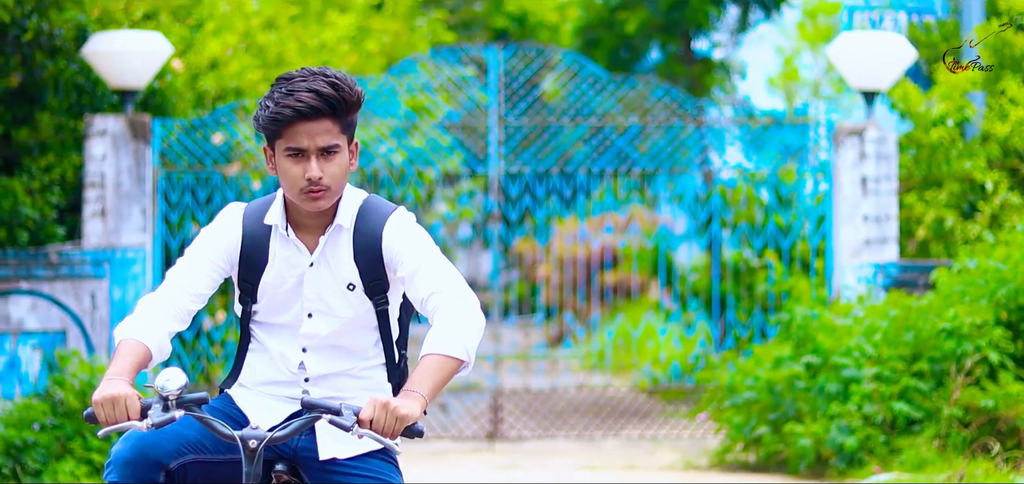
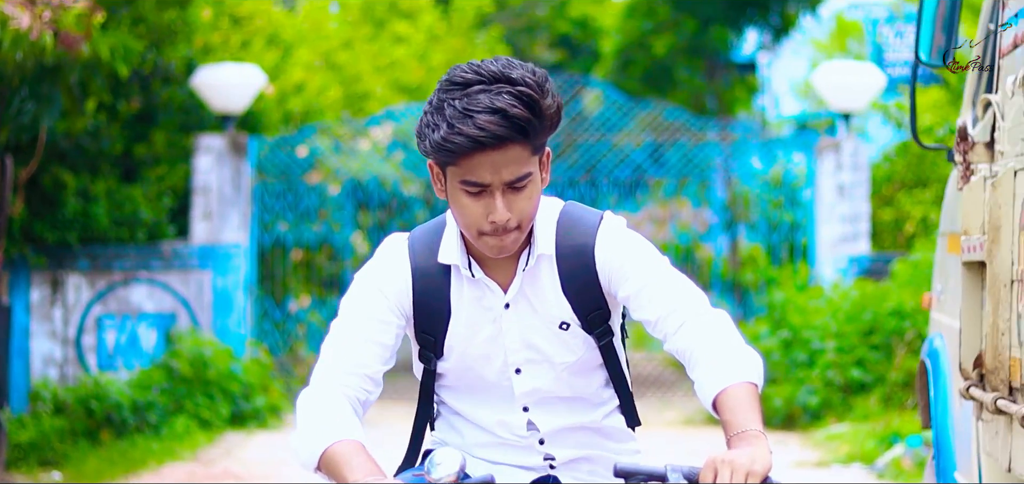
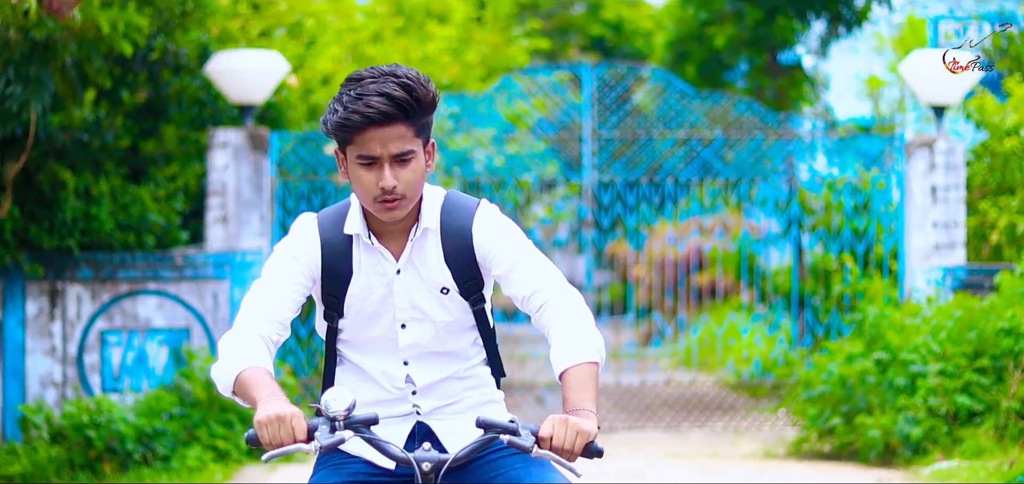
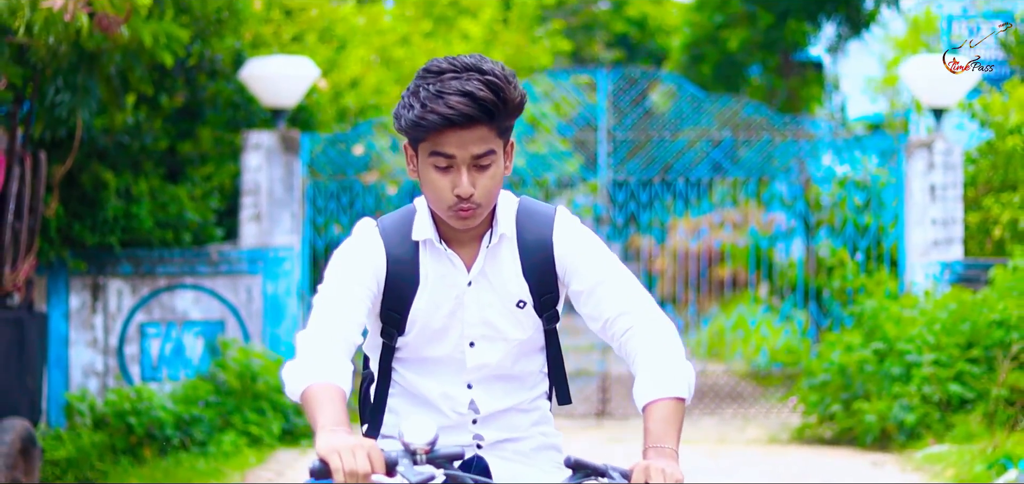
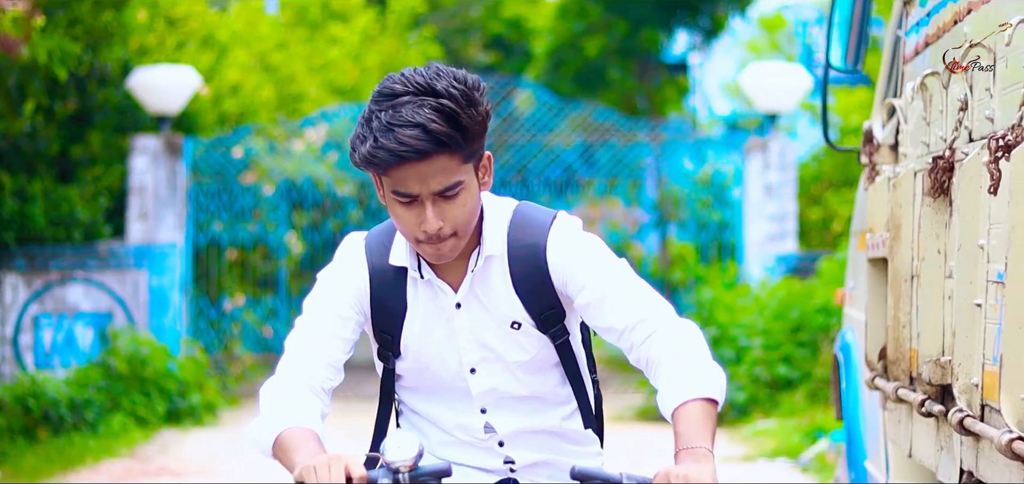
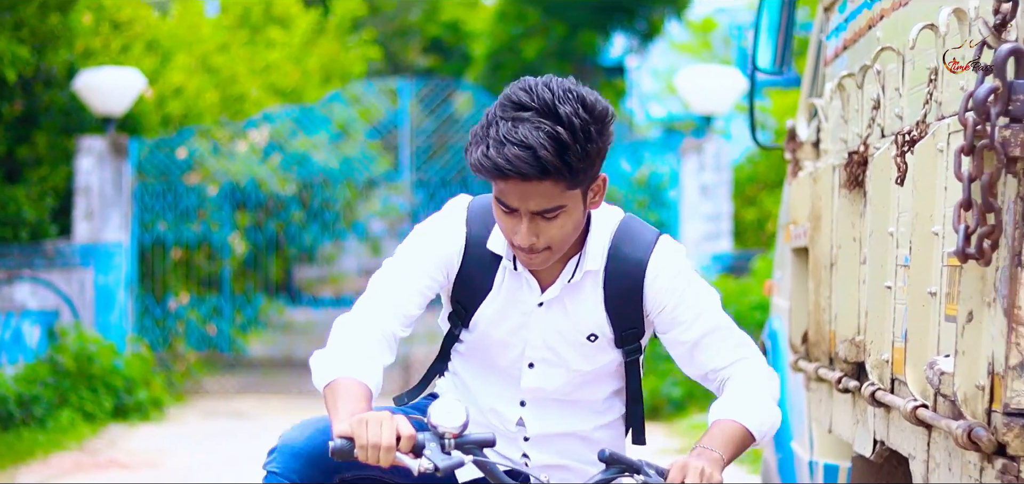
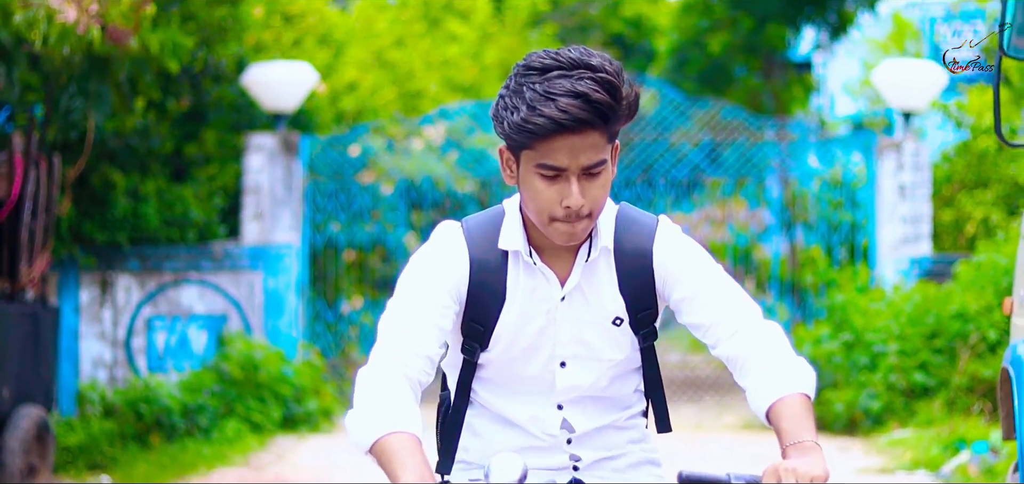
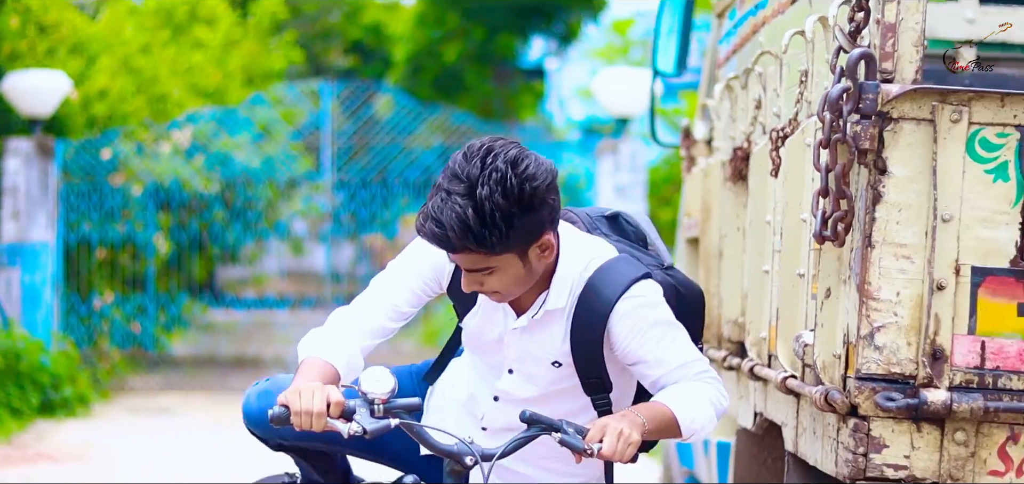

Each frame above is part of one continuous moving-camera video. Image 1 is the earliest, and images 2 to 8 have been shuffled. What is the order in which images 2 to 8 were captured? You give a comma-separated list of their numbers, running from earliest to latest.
3, 4, 7, 2, 5, 6, 8
